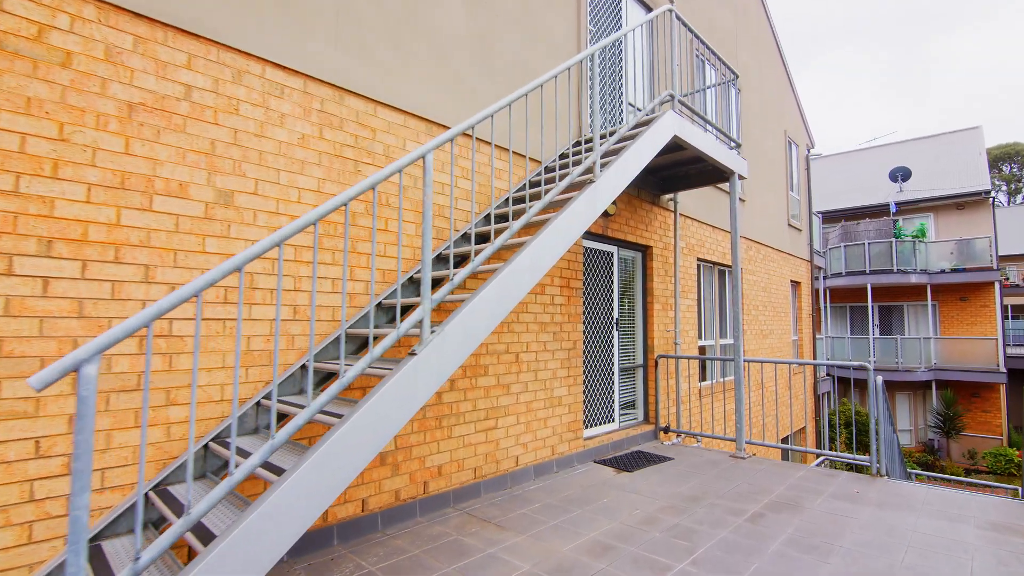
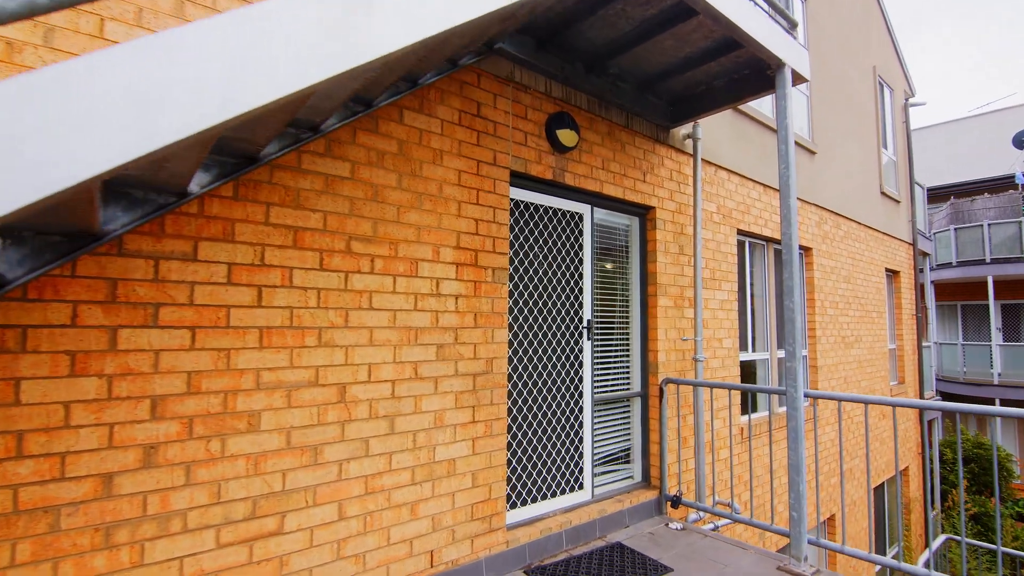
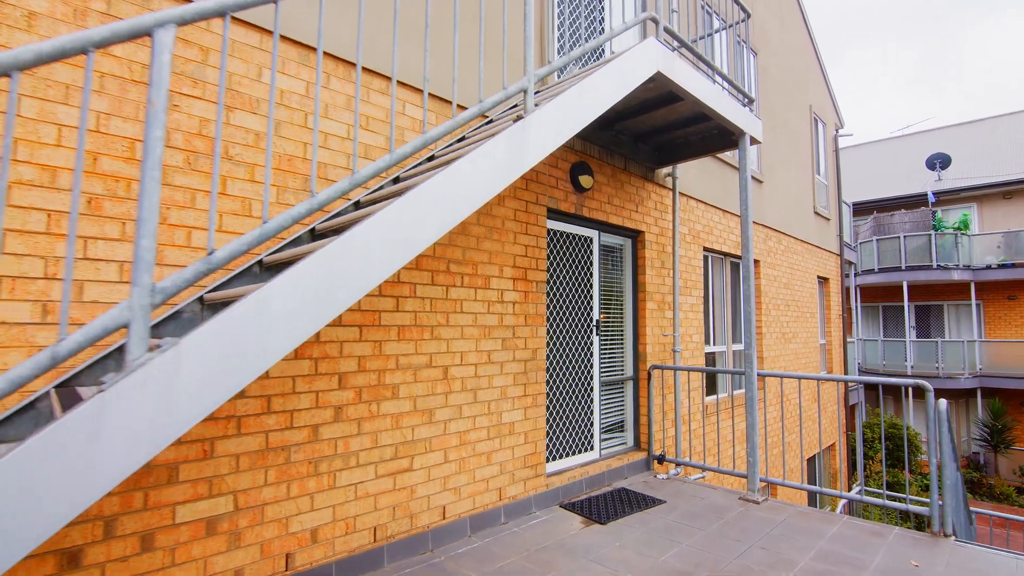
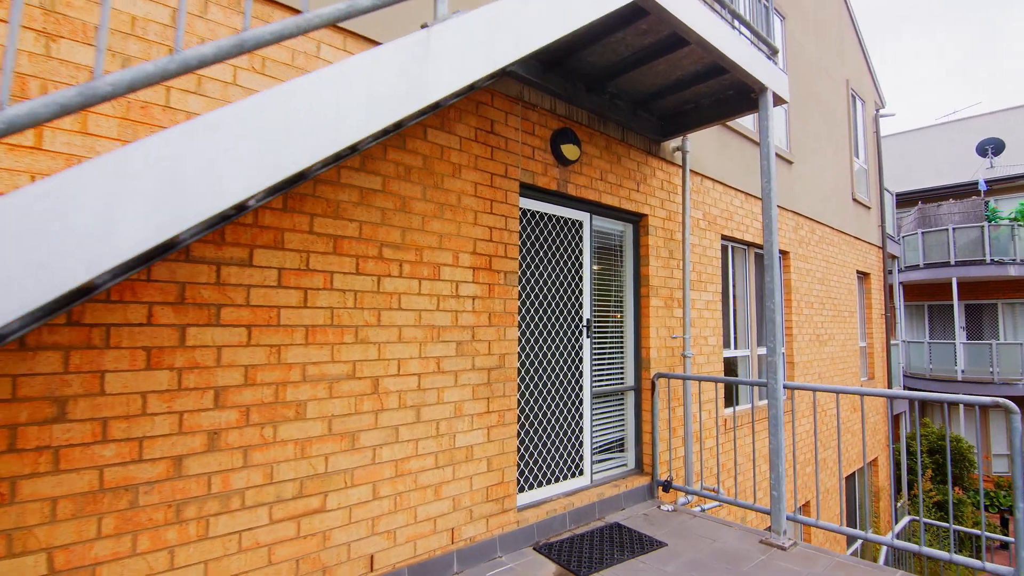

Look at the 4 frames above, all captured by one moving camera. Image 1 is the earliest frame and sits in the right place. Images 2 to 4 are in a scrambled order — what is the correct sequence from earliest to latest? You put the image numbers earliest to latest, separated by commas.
3, 4, 2
